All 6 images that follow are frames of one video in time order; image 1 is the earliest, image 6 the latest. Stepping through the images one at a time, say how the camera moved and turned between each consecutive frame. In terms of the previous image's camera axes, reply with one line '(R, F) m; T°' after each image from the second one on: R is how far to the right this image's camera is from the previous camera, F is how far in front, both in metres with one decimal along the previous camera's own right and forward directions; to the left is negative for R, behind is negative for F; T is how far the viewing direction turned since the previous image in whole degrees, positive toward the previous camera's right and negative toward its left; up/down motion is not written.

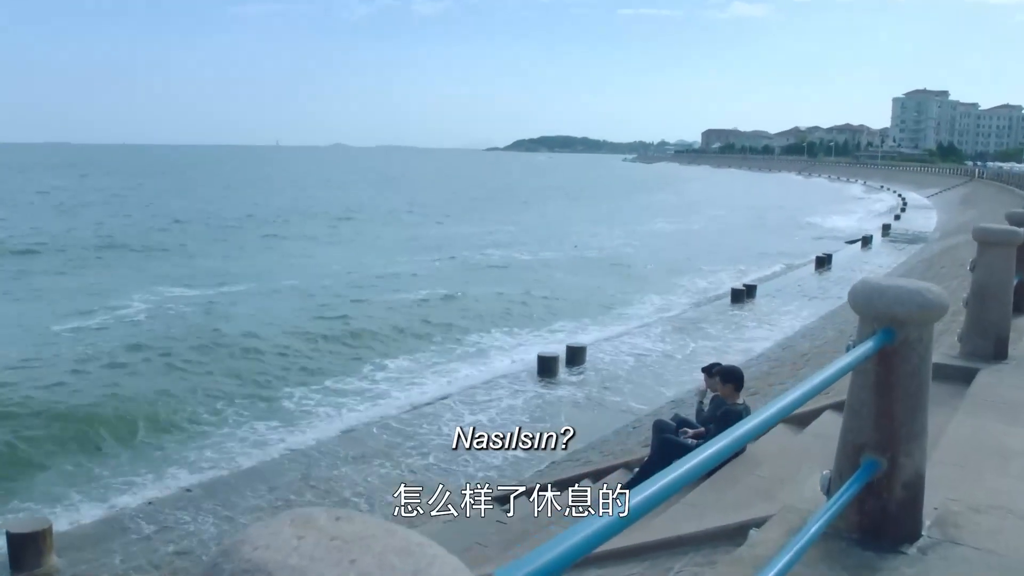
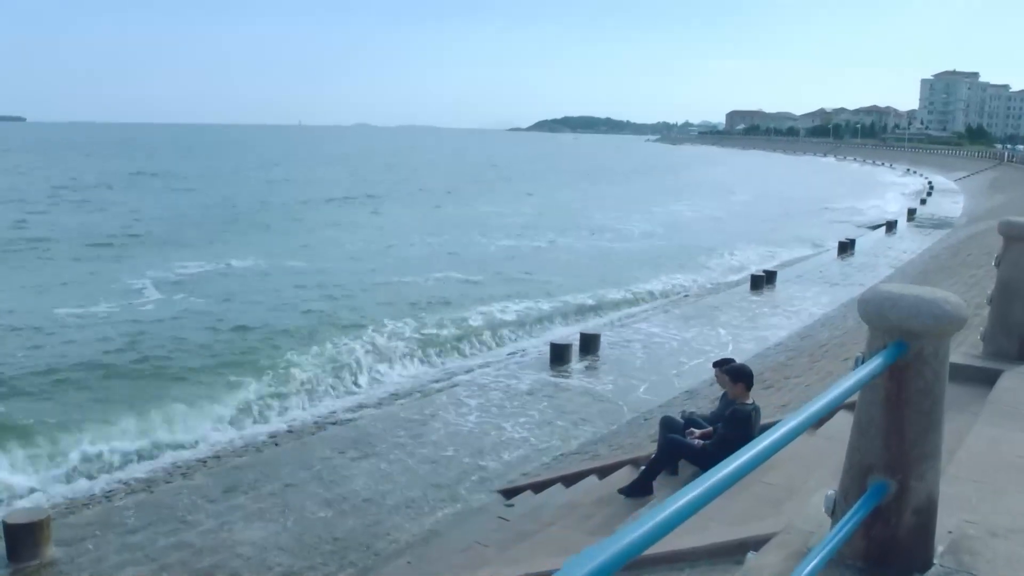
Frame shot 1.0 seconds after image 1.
(+0.2, +0.3) m; -1°
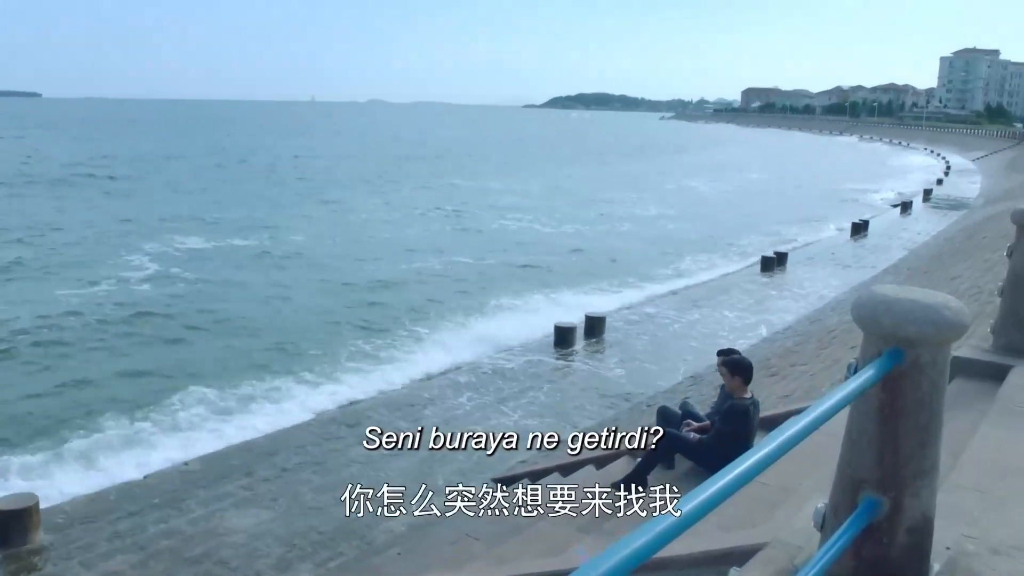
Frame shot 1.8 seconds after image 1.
(+0.2, +0.2) m; -1°
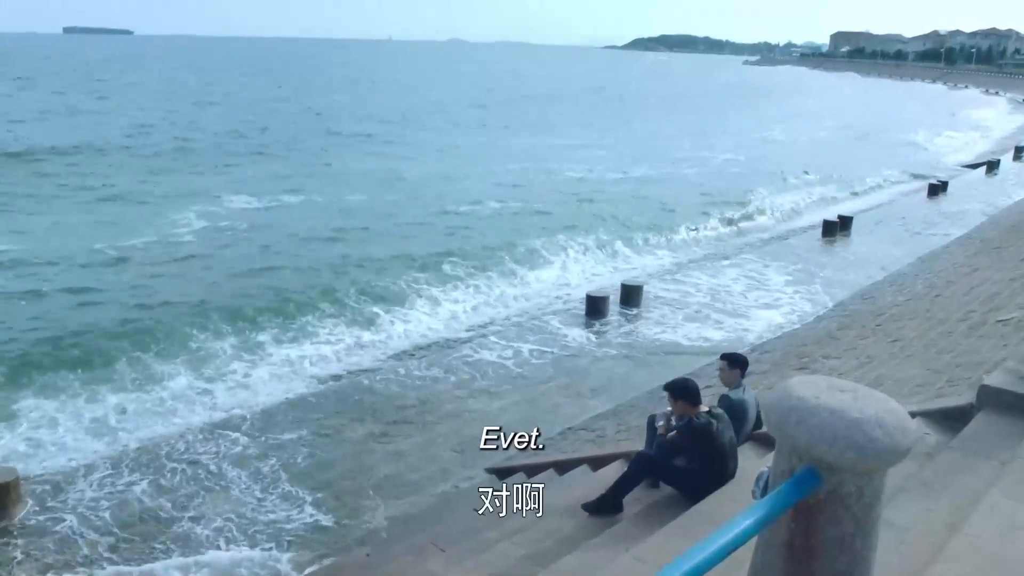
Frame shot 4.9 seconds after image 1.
(+0.7, +0.7) m; -5°
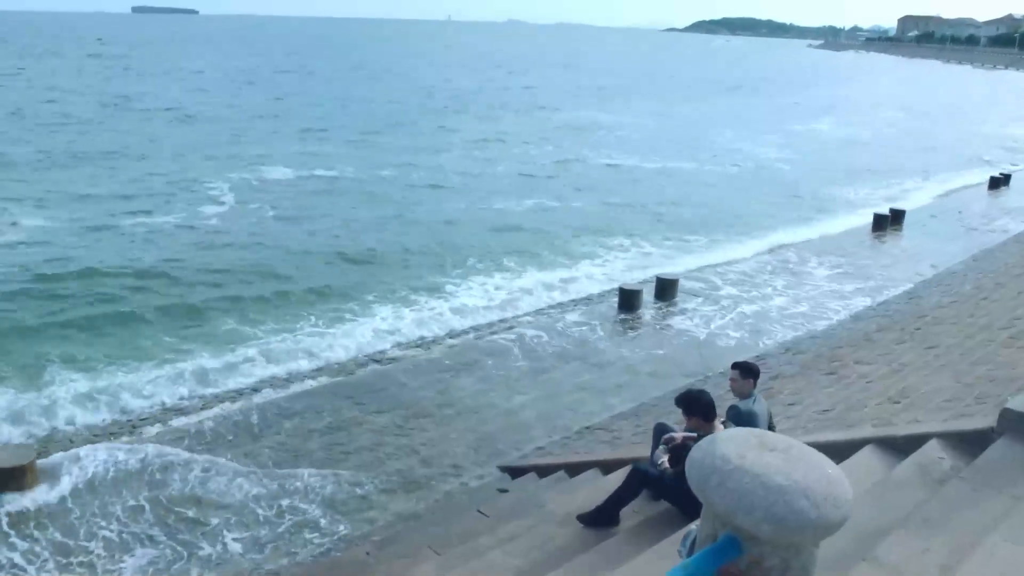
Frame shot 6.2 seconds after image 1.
(+0.4, +0.2) m; -3°
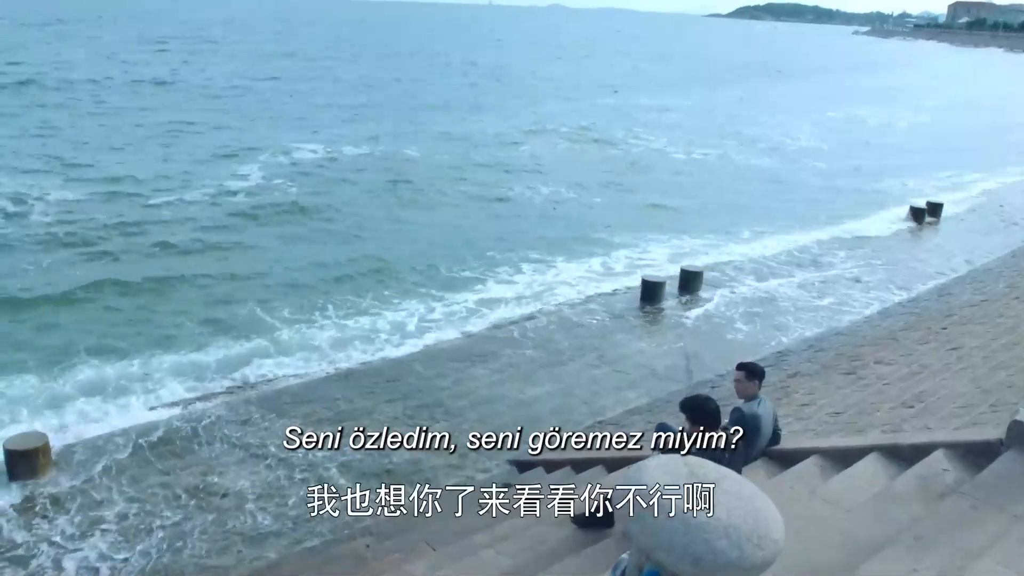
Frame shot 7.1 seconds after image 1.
(+0.3, +0.1) m; -2°
